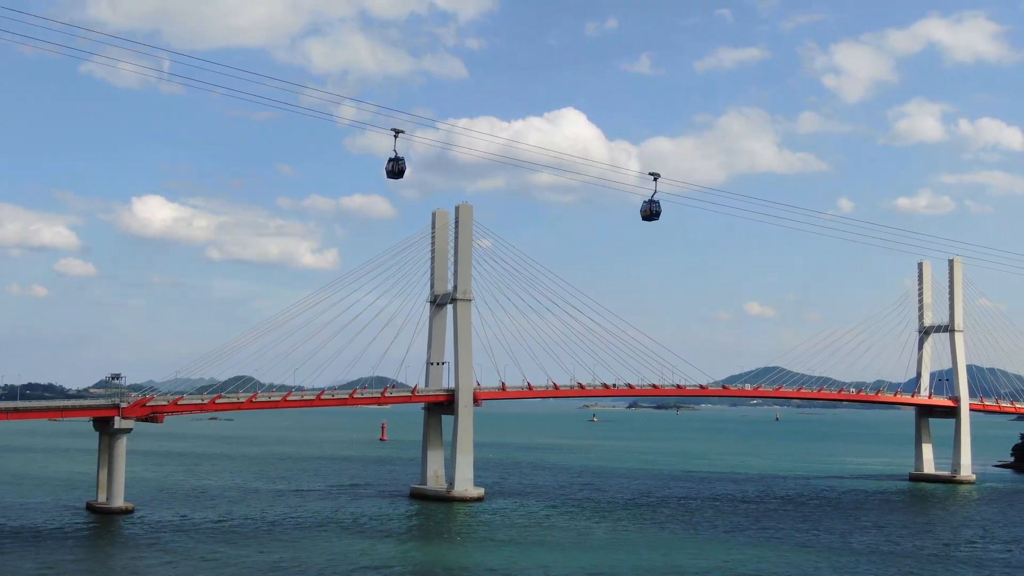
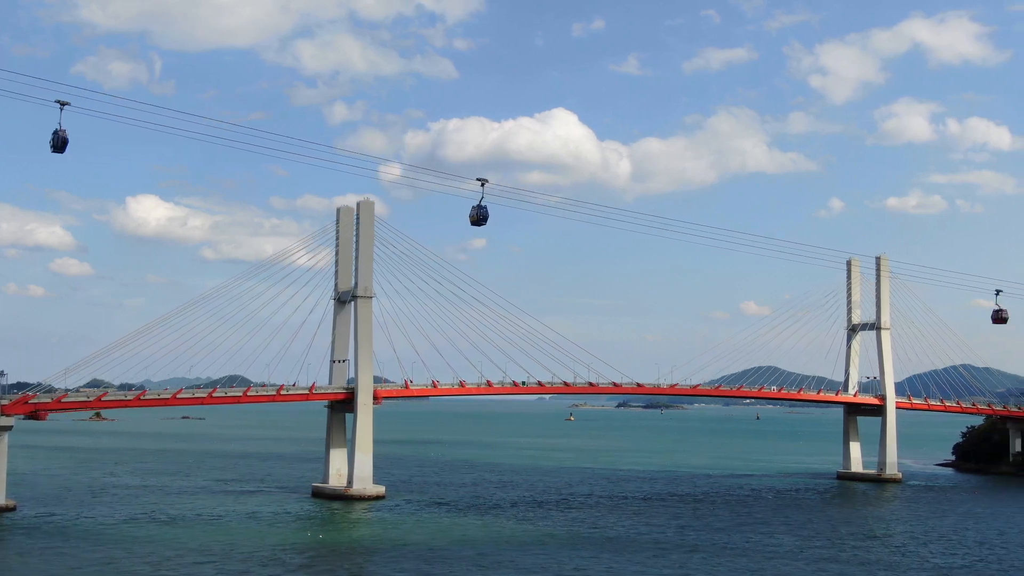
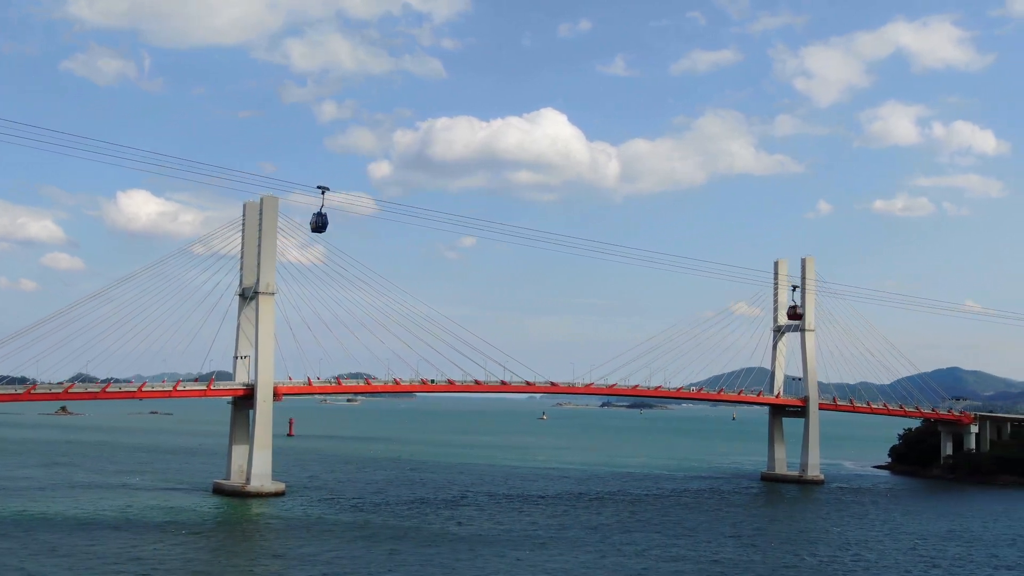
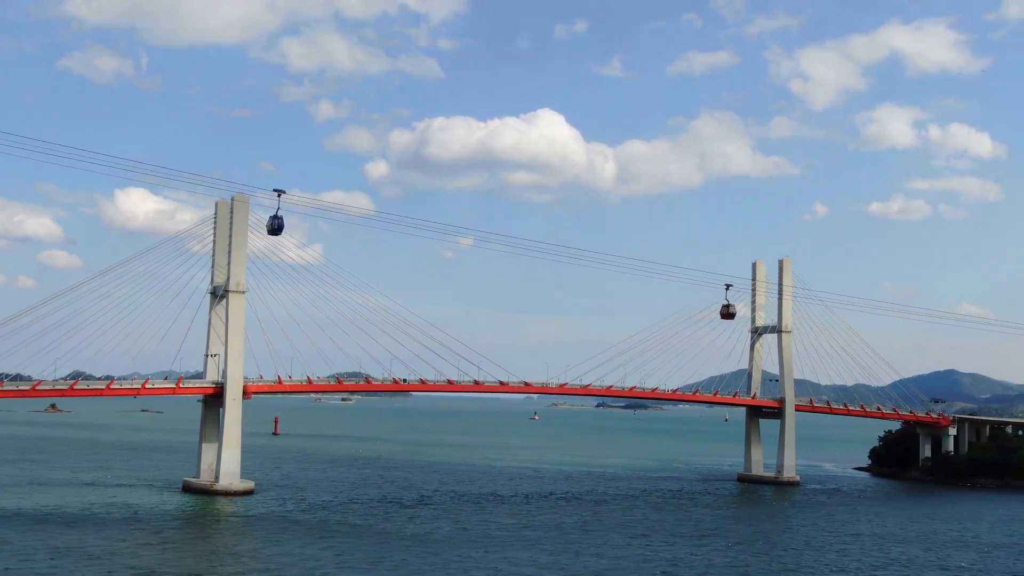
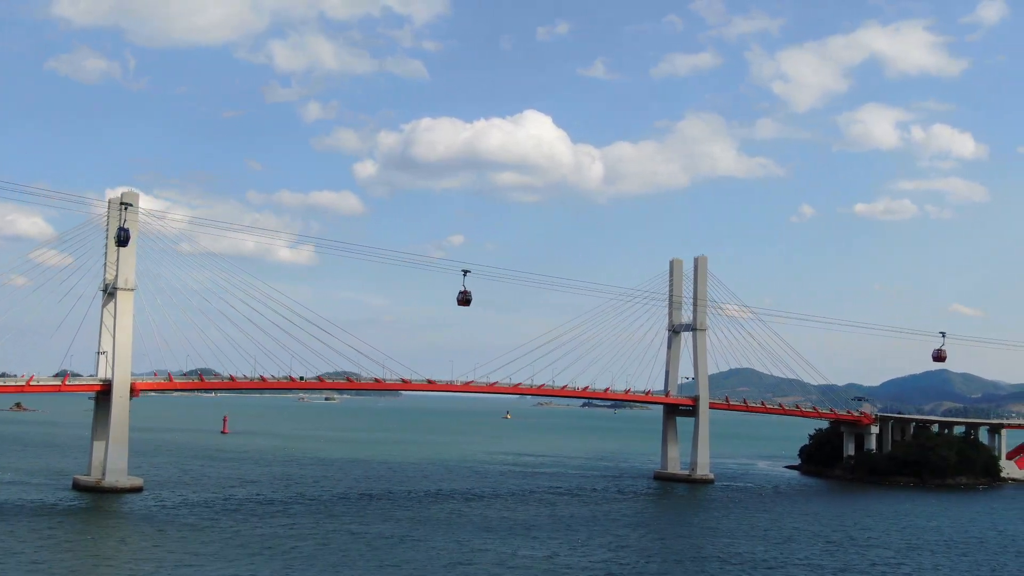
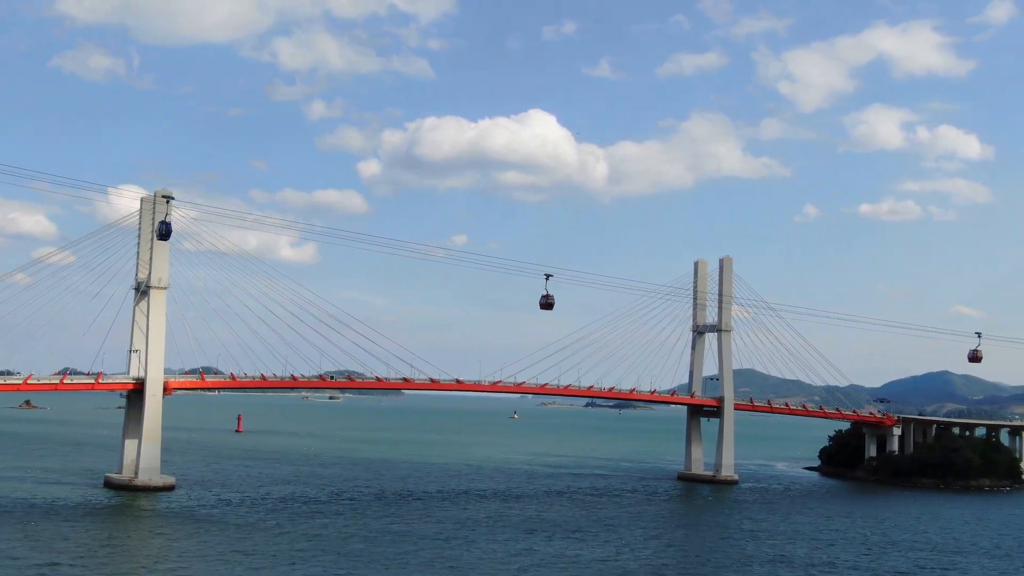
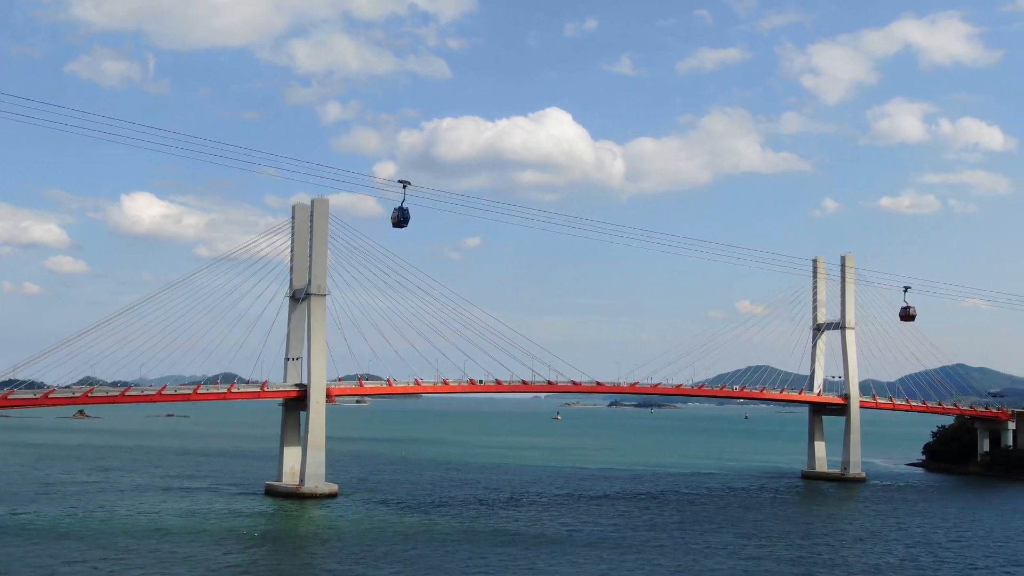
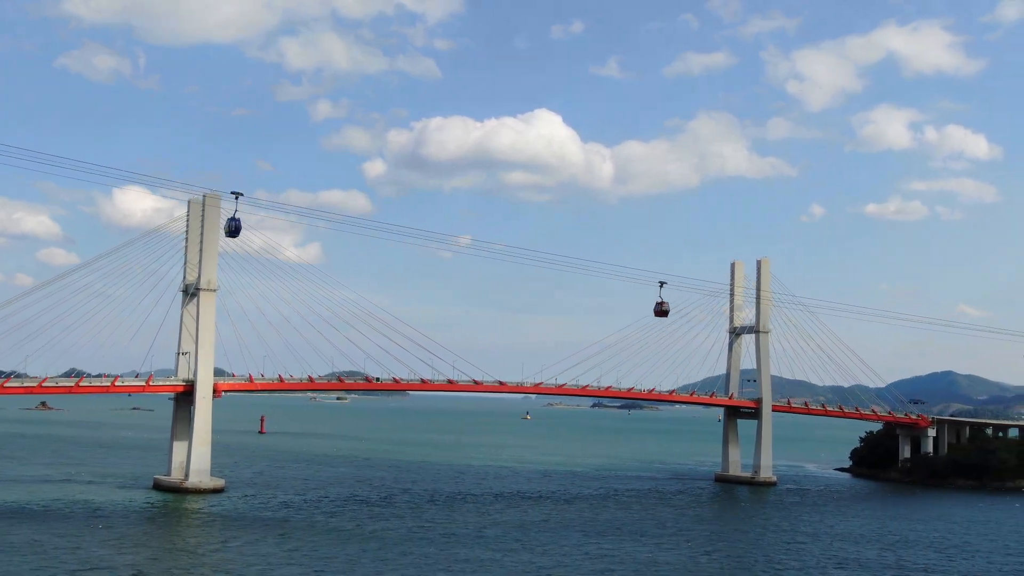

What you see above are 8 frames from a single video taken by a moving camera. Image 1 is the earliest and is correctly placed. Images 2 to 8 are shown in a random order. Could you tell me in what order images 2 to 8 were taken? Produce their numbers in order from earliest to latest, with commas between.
2, 7, 3, 4, 8, 6, 5
